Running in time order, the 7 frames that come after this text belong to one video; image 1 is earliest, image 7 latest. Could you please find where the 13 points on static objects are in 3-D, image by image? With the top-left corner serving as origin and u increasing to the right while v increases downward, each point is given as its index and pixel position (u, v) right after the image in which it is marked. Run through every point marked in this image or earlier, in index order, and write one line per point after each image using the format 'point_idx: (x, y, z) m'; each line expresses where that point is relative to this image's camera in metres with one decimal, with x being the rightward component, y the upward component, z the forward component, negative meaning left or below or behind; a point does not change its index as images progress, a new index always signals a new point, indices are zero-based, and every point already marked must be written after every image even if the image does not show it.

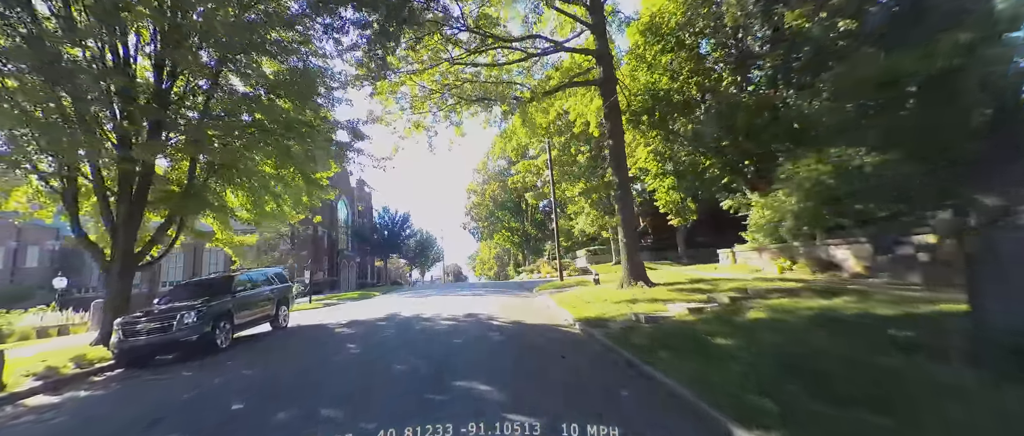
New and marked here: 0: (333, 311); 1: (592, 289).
0: (-7.4, -4.0, +15.2) m
1: (+2.8, -2.5, +12.8) m
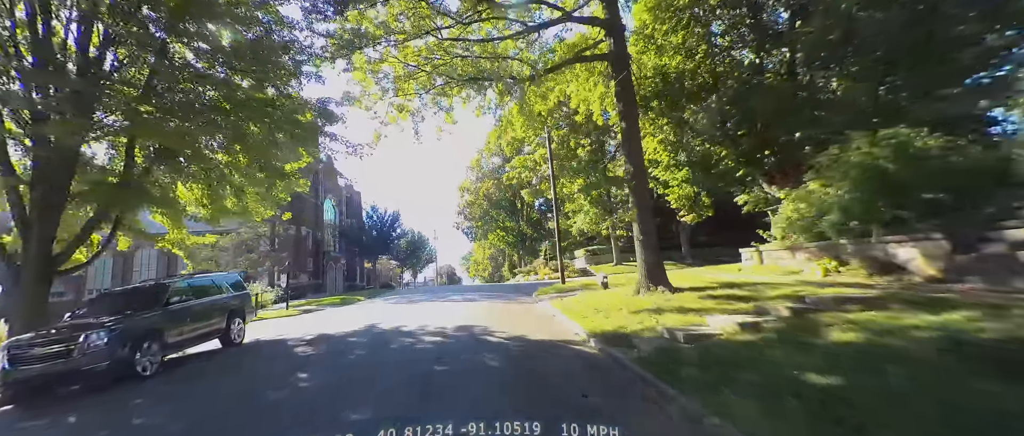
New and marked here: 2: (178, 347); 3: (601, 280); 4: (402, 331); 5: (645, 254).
0: (-7.5, -3.9, +13.4) m
1: (+2.7, -2.4, +11.2) m
2: (-7.1, -2.7, +7.8) m
3: (+3.1, -2.2, +12.6) m
4: (-2.6, -2.7, +8.7) m
5: (+3.5, -1.0, +9.8) m
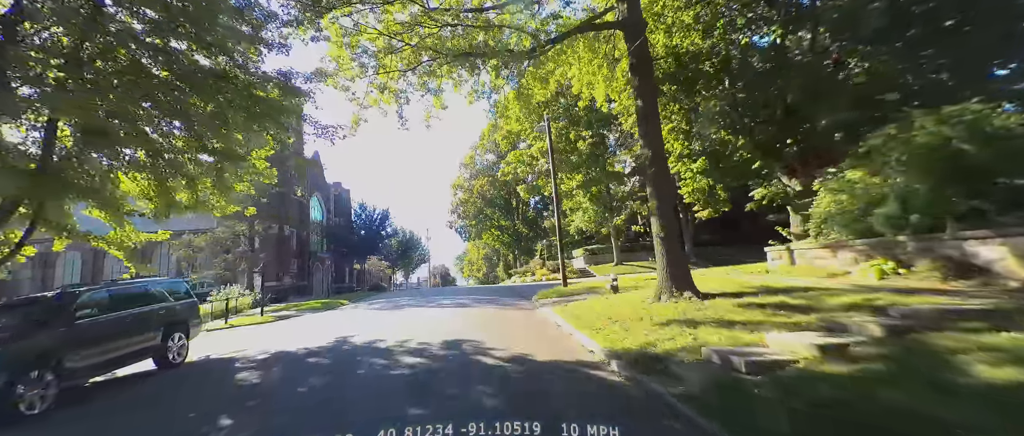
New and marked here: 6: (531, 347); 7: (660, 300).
0: (-7.6, -3.7, +11.8) m
1: (+2.7, -2.2, +9.7) m
2: (-7.1, -2.6, +6.1) m
3: (+3.0, -2.0, +11.1) m
4: (-2.7, -2.5, +7.1) m
5: (+3.5, -0.8, +8.3) m
6: (+0.3, -2.6, +7.3) m
7: (+3.3, -1.8, +8.3) m
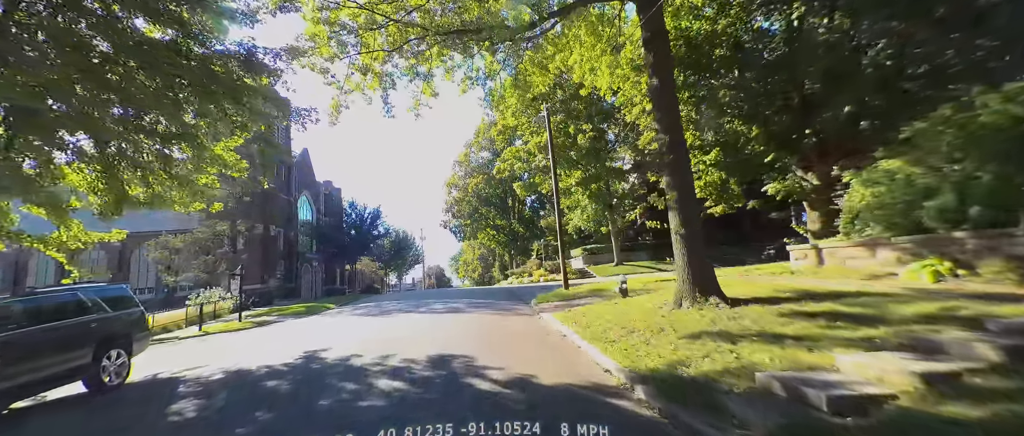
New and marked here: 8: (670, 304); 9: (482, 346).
0: (-7.7, -3.6, +10.5) m
1: (+2.6, -2.1, +8.6) m
2: (-7.1, -2.5, +4.9) m
3: (+2.9, -1.9, +10.0) m
4: (-2.7, -2.4, +6.0) m
5: (+3.5, -0.7, +7.2) m
6: (+0.3, -2.5, +6.2) m
7: (+3.3, -1.7, +7.2) m
8: (+3.3, -1.8, +7.5) m
9: (-0.7, -2.8, +8.2) m
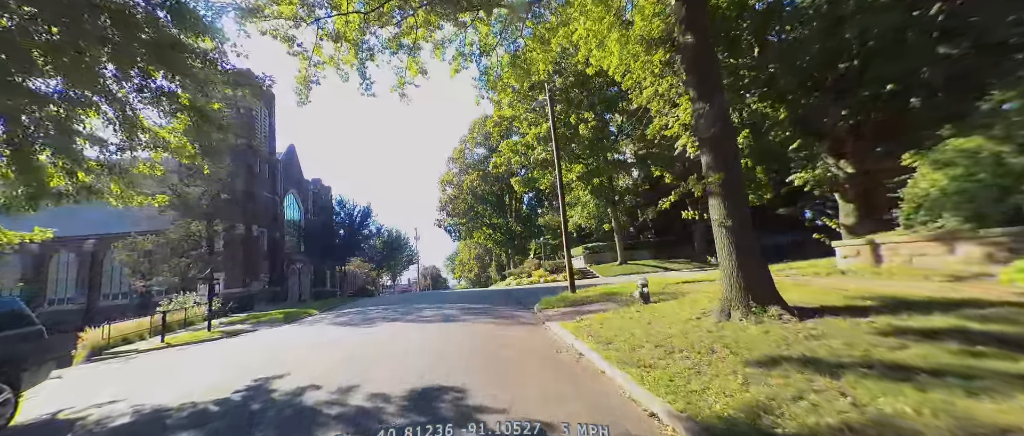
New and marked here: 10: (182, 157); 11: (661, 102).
0: (-7.7, -3.5, +8.9) m
1: (+2.7, -1.9, +7.1) m
2: (-7.0, -2.4, +3.3) m
3: (+2.9, -1.7, +8.5) m
4: (-2.6, -2.3, +4.4) m
5: (+3.5, -0.5, +5.7) m
6: (+0.4, -2.3, +4.7) m
7: (+3.4, -1.5, +5.7) m
8: (+3.4, -1.6, +6.1) m
9: (-0.6, -2.7, +6.7) m
10: (-8.3, +1.6, +9.3) m
11: (+5.6, +4.4, +13.8) m
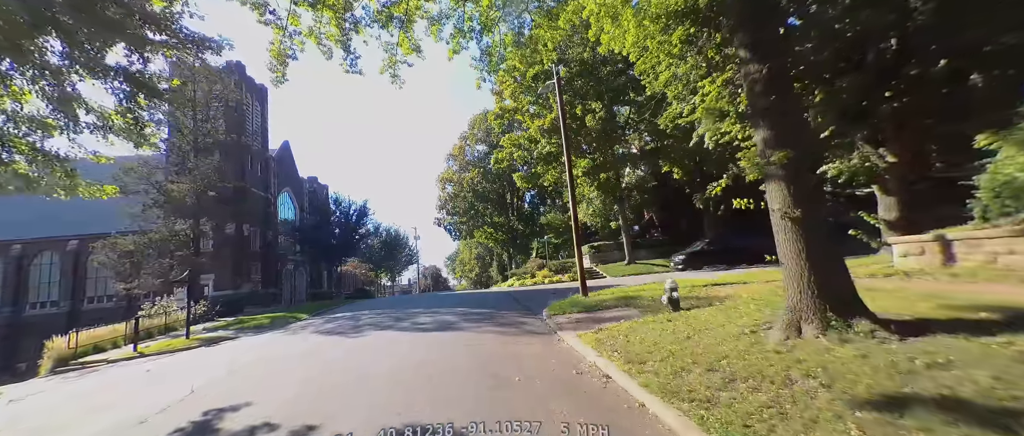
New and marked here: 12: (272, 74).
0: (-7.5, -3.4, +7.8) m
1: (+2.8, -1.8, +5.9) m
2: (-6.9, -2.3, +2.2) m
3: (+3.1, -1.6, +7.4) m
4: (-2.5, -2.2, +3.2) m
5: (+3.7, -0.4, +4.5) m
6: (+0.5, -2.2, +3.5) m
7: (+3.5, -1.4, +4.5) m
8: (+3.5, -1.5, +4.9) m
9: (-0.5, -2.6, +5.5) m
10: (-8.2, +1.7, +8.1) m
11: (+5.7, +4.5, +12.7) m
12: (-5.4, +3.3, +8.2) m
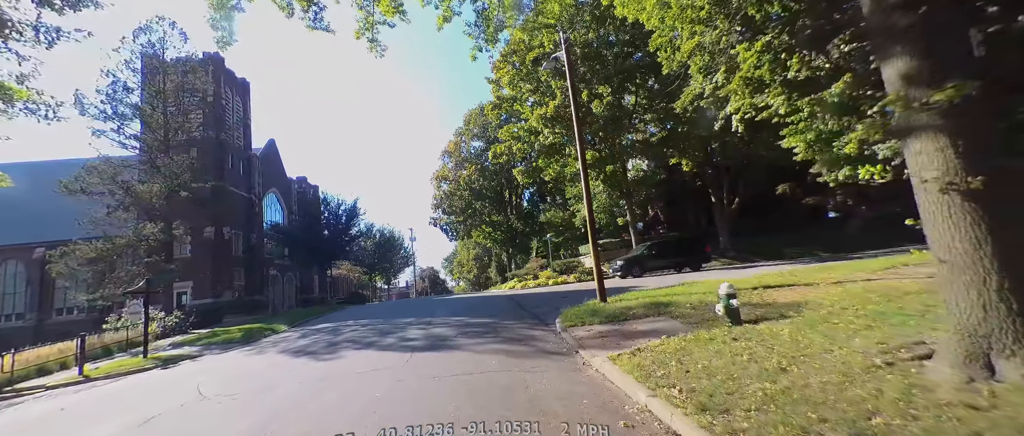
0: (-7.3, -3.4, +6.1) m
1: (+3.0, -1.6, +4.3) m
2: (-6.7, -2.2, +0.5) m
3: (+3.2, -1.3, +5.7) m
4: (-2.3, -2.1, +1.6) m
5: (+3.8, -0.2, +2.9) m
6: (+0.7, -2.0, +1.9) m
7: (+3.7, -1.2, +2.9) m
8: (+3.7, -1.2, +3.2) m
9: (-0.3, -2.4, +3.8) m
10: (-8.1, +1.7, +6.4) m
11: (+5.7, +4.8, +11.0) m
12: (-5.3, +3.3, +6.5) m
